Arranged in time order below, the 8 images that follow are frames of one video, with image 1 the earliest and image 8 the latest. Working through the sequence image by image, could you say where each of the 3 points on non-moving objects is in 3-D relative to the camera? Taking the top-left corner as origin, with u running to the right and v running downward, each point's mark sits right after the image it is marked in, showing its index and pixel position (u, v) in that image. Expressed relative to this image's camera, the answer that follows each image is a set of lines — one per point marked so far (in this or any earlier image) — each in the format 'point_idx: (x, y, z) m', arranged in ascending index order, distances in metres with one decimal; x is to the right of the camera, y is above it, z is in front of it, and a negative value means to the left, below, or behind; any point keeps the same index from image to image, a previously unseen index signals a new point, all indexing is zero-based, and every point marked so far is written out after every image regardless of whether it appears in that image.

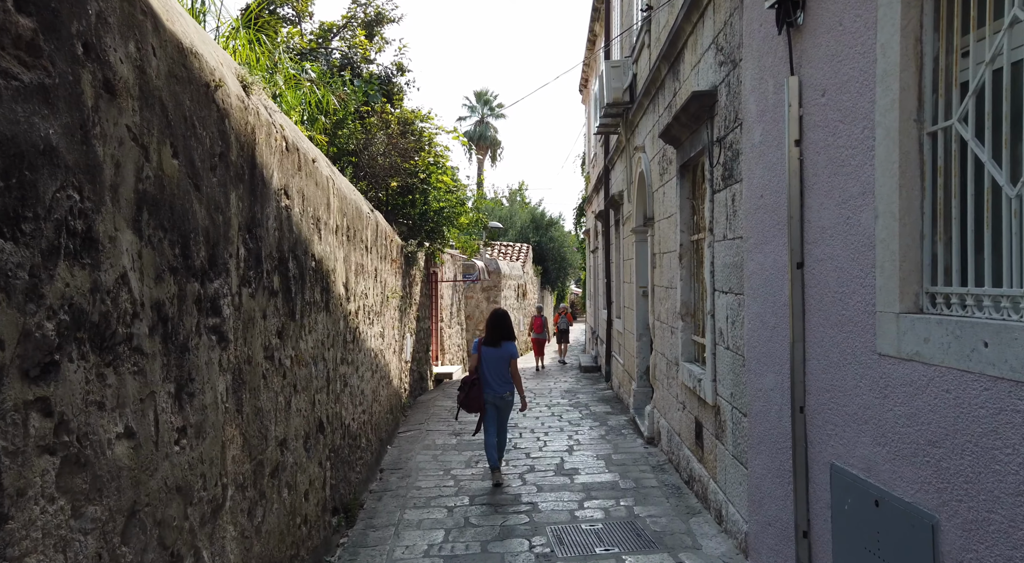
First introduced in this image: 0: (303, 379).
0: (-1.2, -0.6, +4.7) m
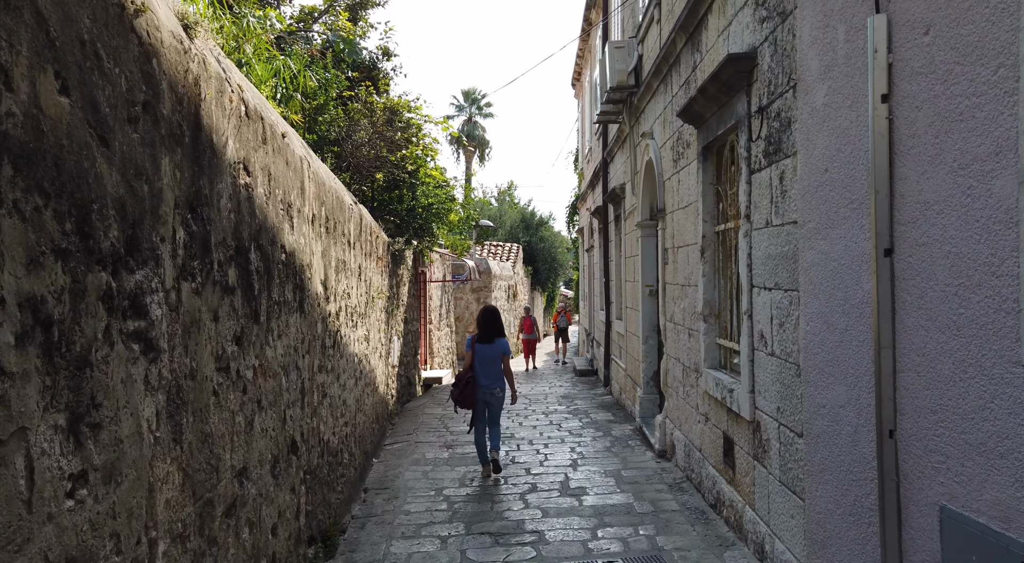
0: (-1.2, -0.5, +4.0) m
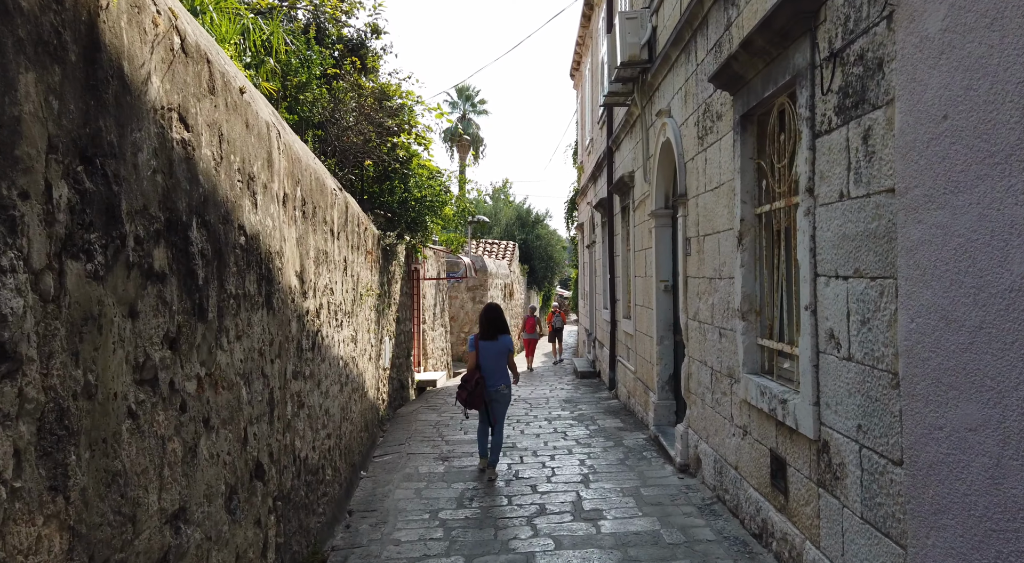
0: (-1.1, -0.5, +3.2) m
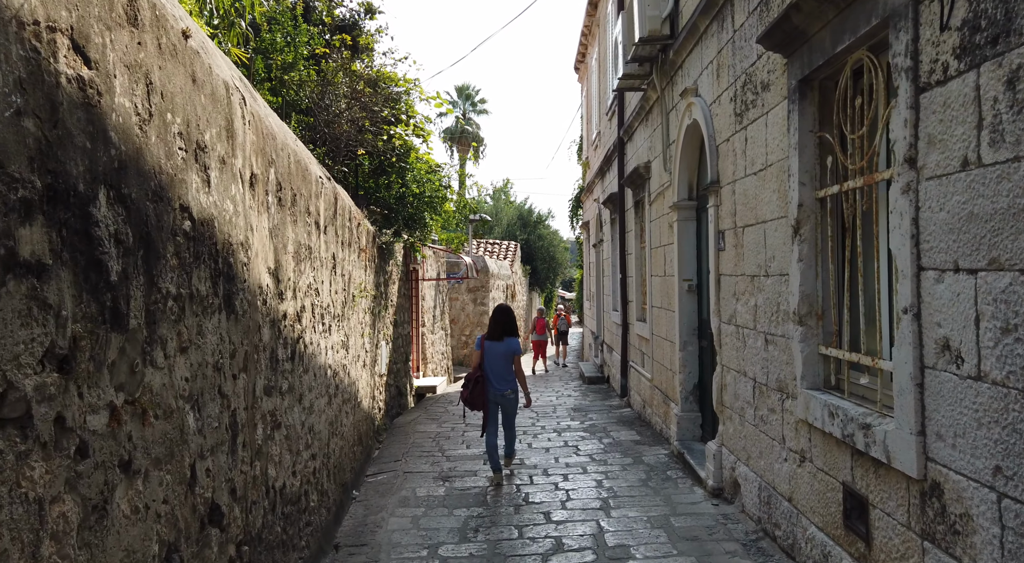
0: (-1.0, -0.5, +2.5) m
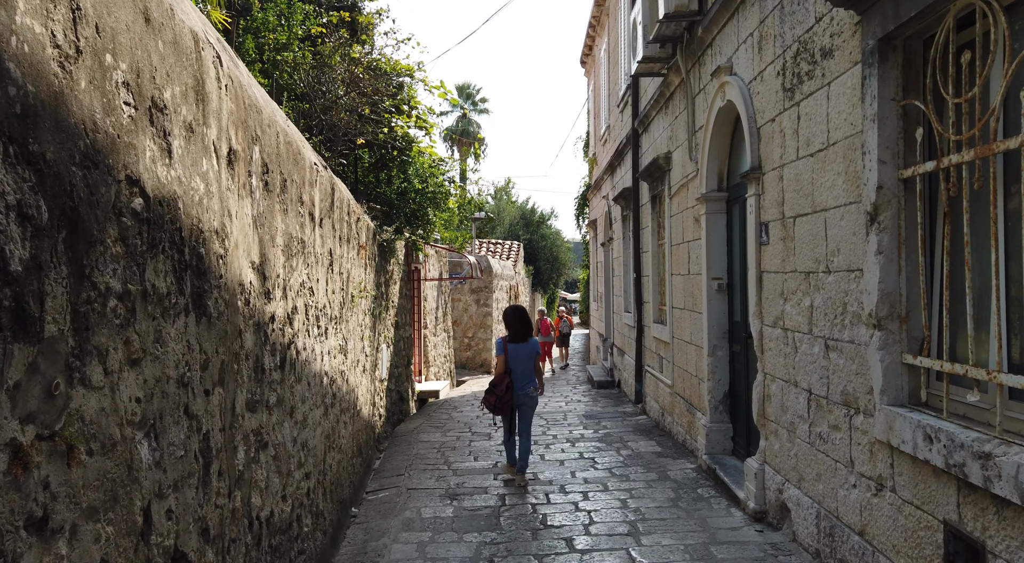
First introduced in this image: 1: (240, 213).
0: (-0.9, -0.5, +1.9) m
1: (-1.0, +0.3, +3.2) m
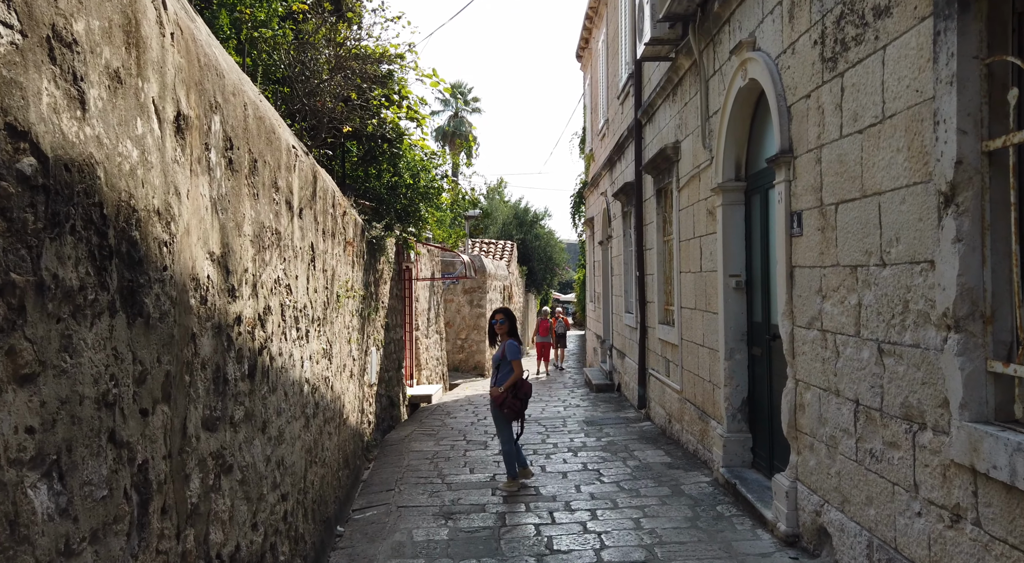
0: (-0.9, -0.4, +1.3) m
1: (-1.0, +0.3, +2.6) m
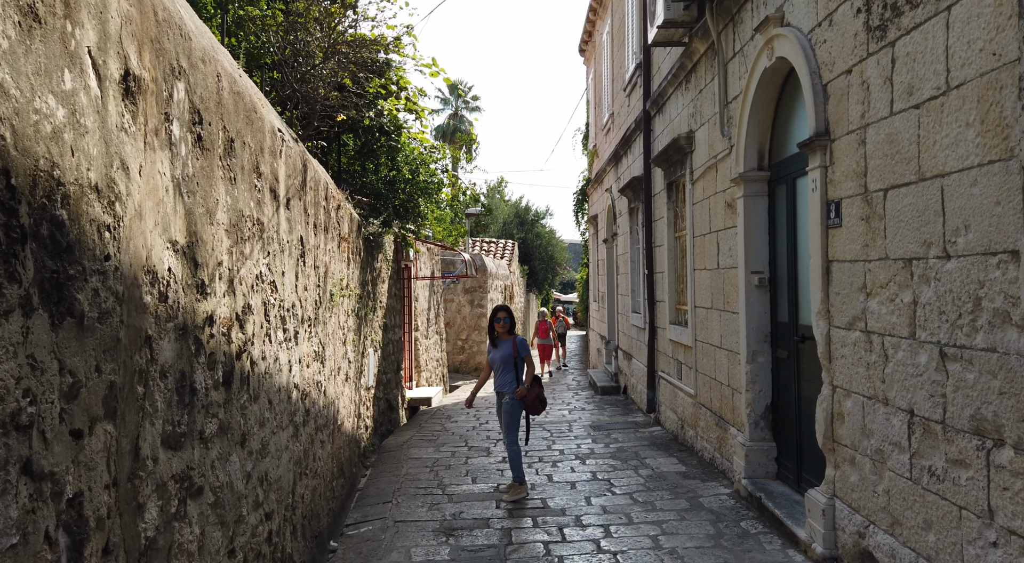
0: (-0.9, -0.4, +0.9) m
1: (-1.0, +0.3, +2.2) m
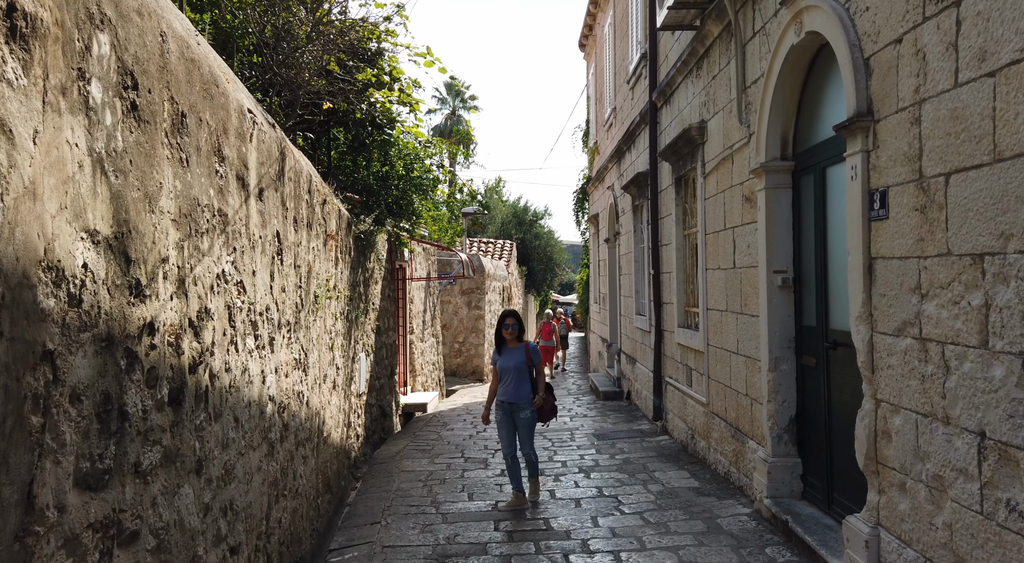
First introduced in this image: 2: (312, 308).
0: (-0.8, -0.4, +0.4) m
1: (-1.0, +0.3, +1.7) m
2: (-1.3, -0.2, +5.5) m
